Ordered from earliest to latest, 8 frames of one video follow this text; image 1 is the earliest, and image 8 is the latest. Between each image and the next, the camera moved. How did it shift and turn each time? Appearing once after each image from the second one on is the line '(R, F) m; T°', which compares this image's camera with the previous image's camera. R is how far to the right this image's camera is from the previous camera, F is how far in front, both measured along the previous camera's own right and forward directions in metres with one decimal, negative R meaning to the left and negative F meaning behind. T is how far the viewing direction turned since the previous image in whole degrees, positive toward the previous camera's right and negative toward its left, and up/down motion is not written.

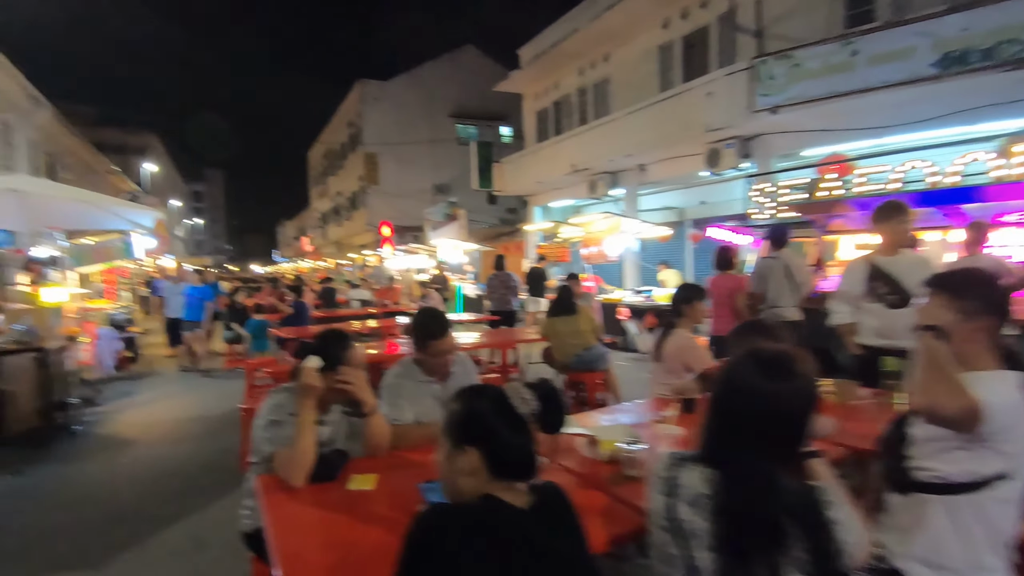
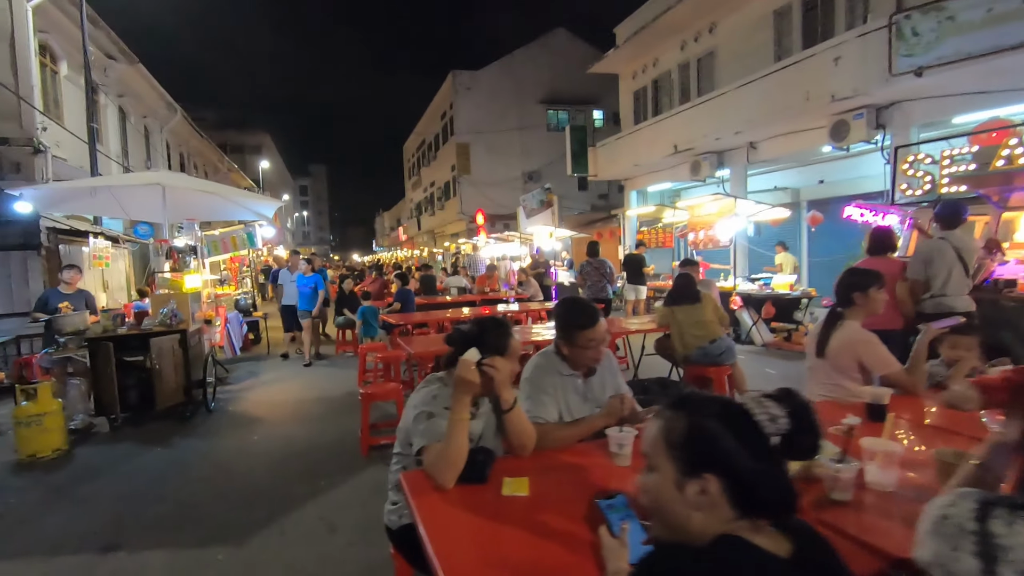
(-0.3, +0.2) m; -9°
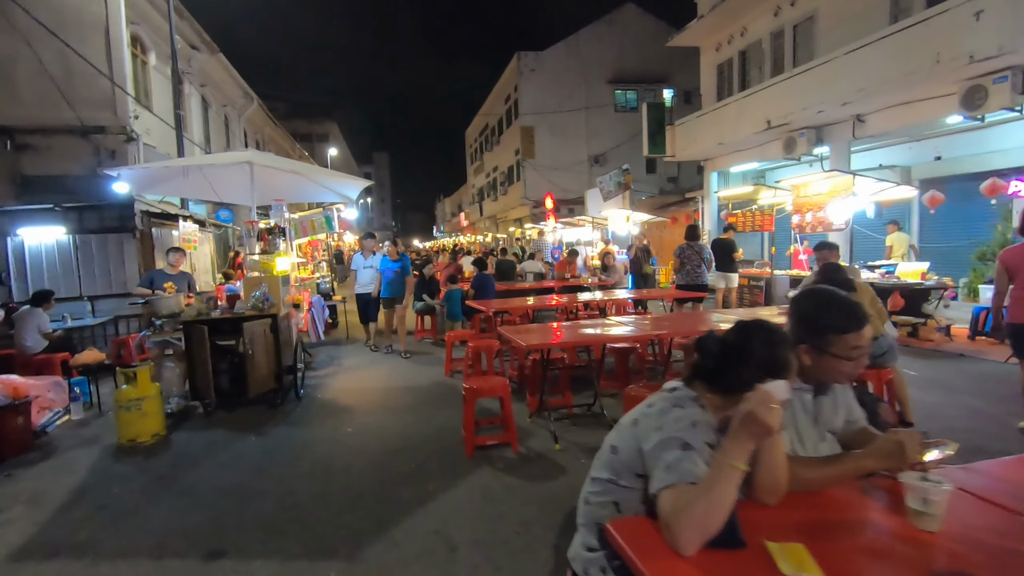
(-0.5, +0.5) m; -6°
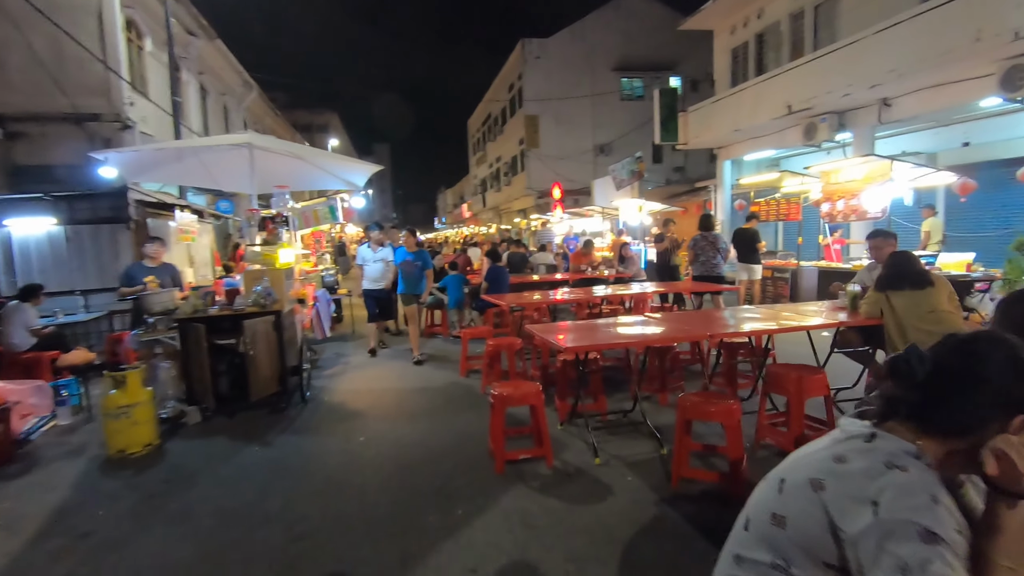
(-0.2, +0.5) m; 0°
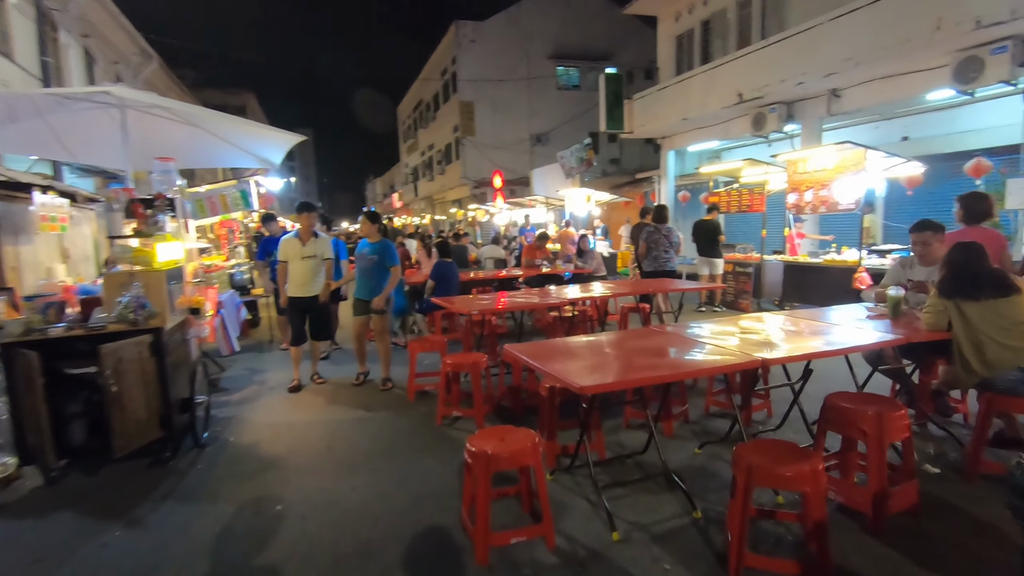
(-0.3, +1.1) m; +7°
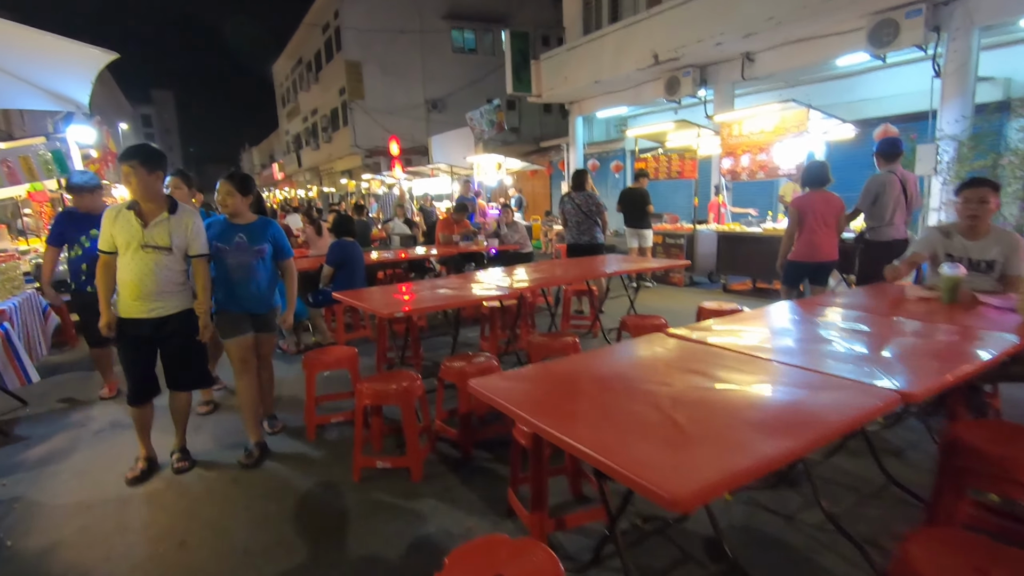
(-0.3, +1.3) m; +11°
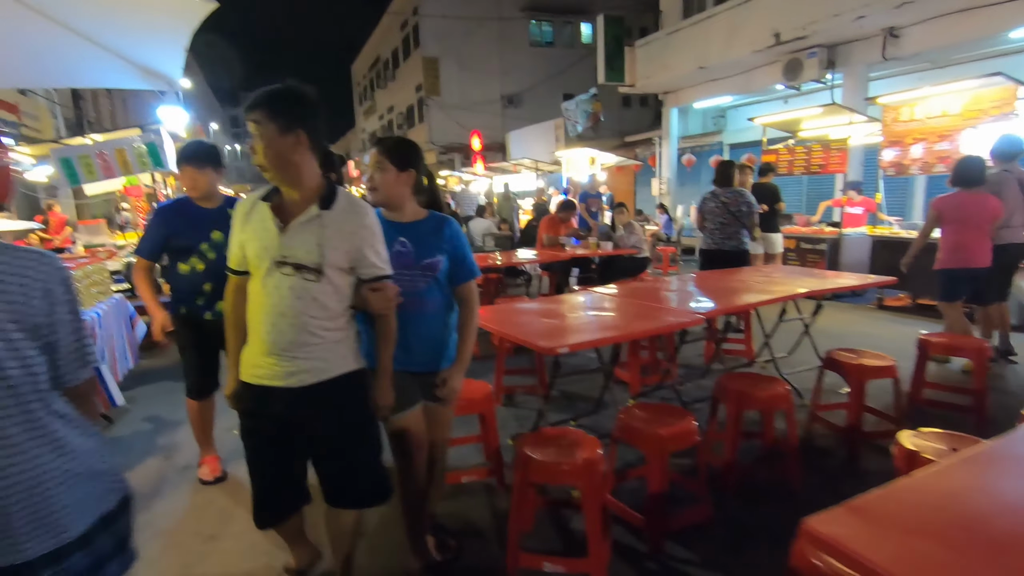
(-0.7, +0.9) m; -7°
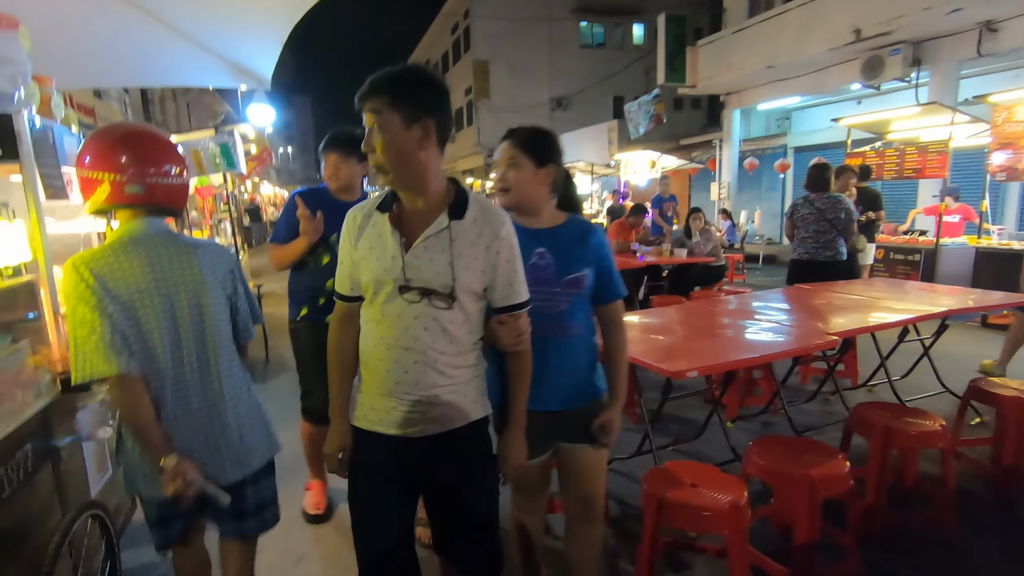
(-0.4, +0.2) m; -4°
